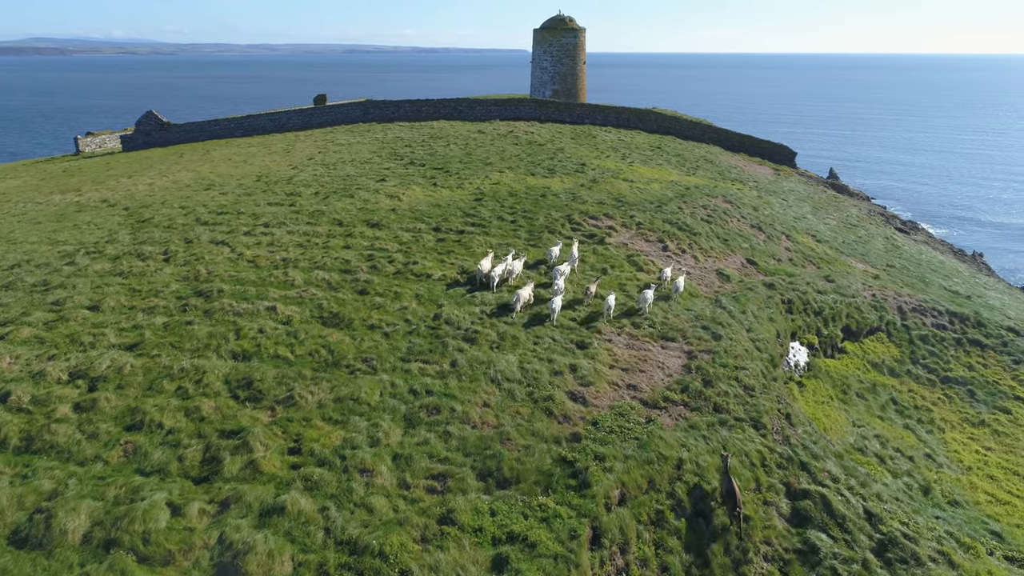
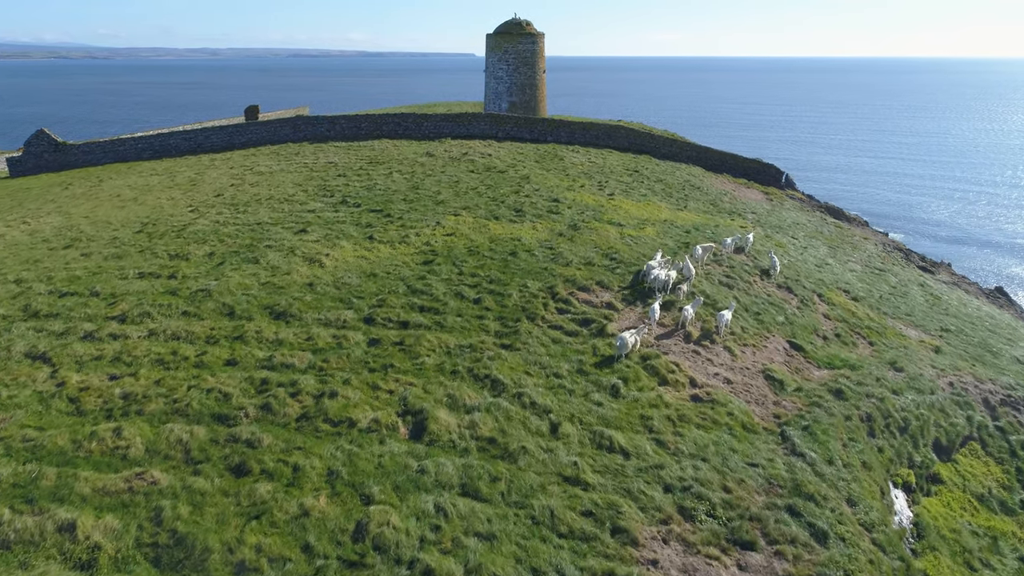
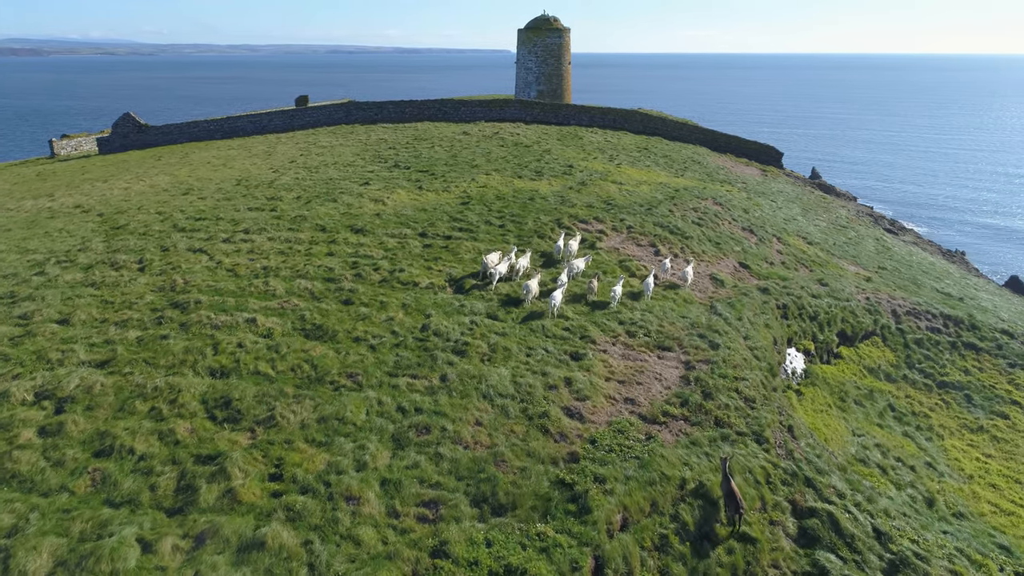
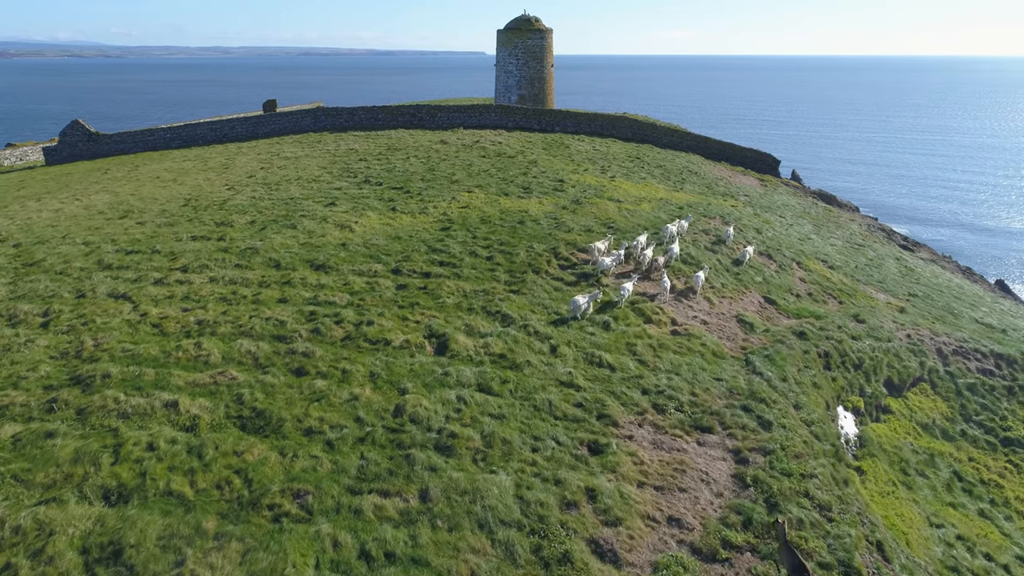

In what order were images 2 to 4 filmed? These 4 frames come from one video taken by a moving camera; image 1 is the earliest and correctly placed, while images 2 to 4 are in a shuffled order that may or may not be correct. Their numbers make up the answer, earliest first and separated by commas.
3, 4, 2
